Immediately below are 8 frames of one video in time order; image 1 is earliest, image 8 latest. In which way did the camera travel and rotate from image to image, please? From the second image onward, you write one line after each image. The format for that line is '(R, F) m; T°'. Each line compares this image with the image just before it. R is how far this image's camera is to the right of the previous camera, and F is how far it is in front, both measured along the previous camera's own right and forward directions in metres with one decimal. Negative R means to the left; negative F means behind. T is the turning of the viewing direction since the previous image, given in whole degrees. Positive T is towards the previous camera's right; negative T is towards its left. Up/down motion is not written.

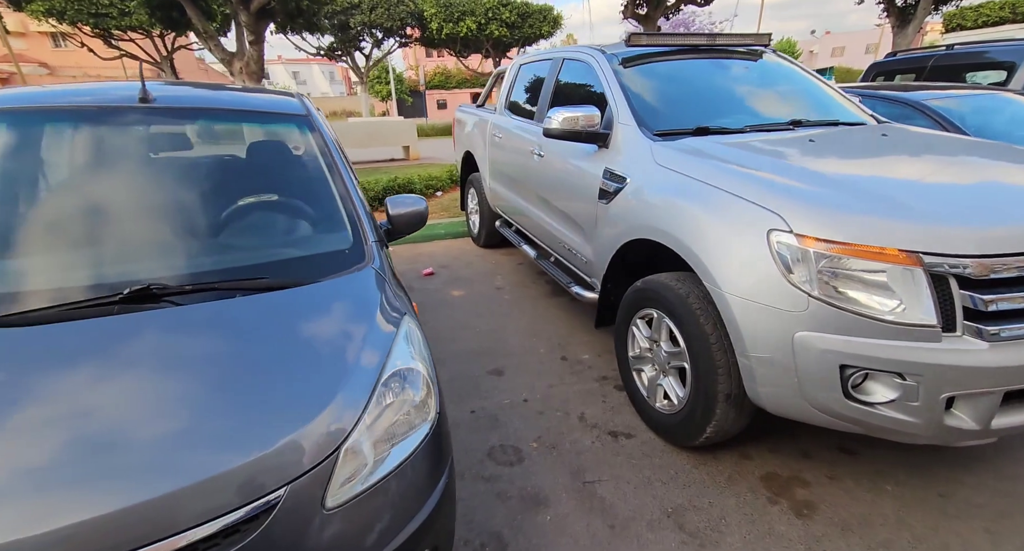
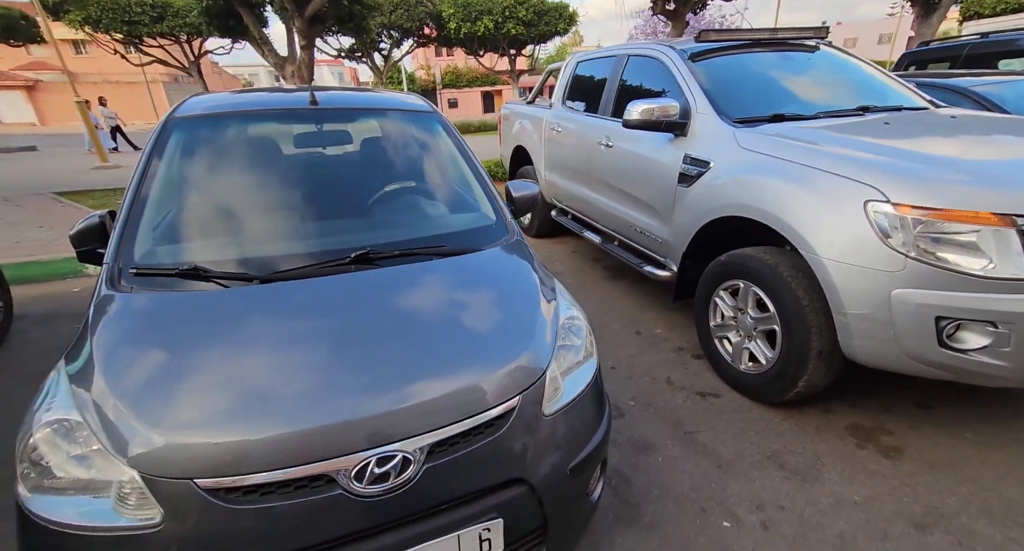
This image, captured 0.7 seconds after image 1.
(-0.4, -0.3) m; -2°
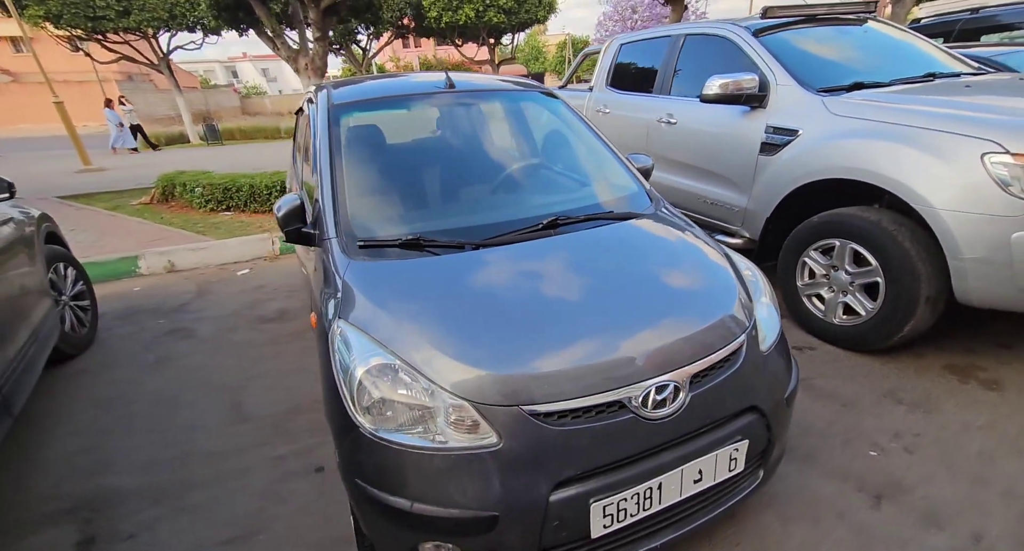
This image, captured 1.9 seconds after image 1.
(-0.7, -0.1) m; +2°
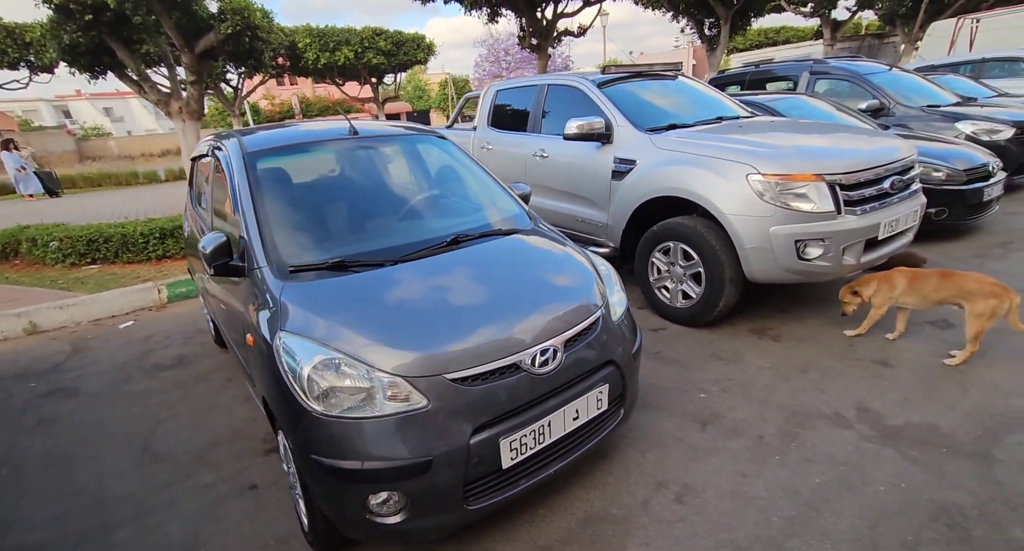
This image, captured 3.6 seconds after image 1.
(-0.1, -0.5) m; +12°
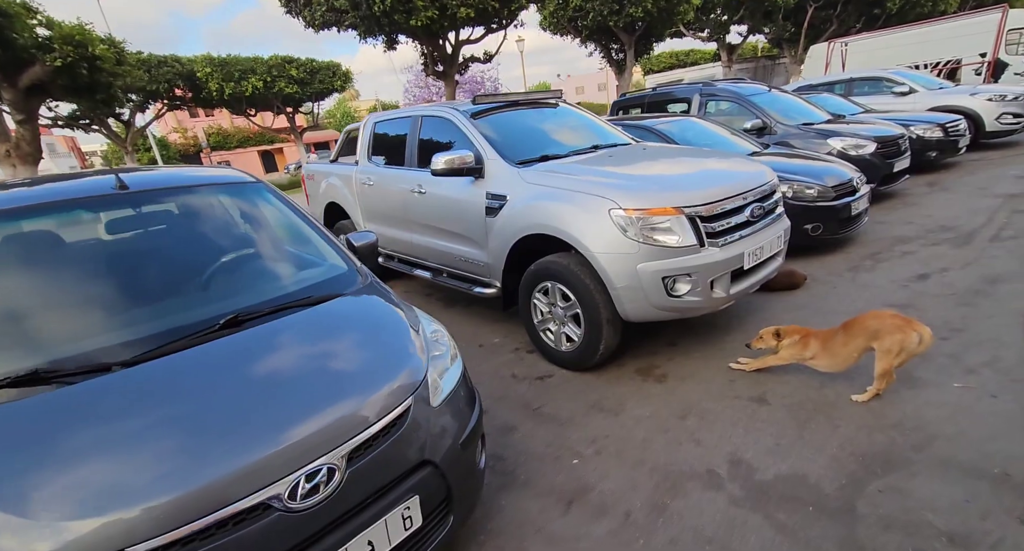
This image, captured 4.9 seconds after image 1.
(+0.5, +0.3) m; +7°
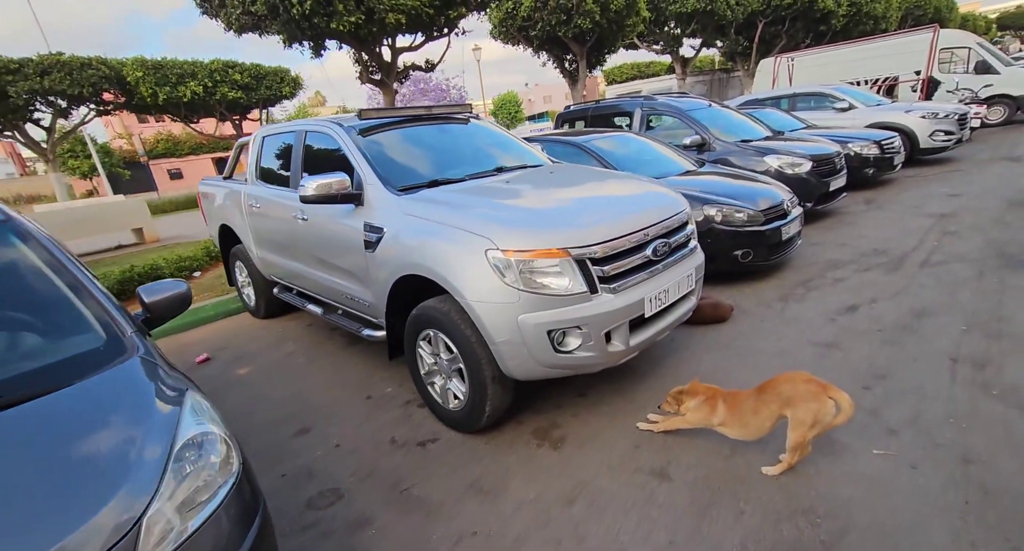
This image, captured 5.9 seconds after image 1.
(+0.5, +0.4) m; +4°
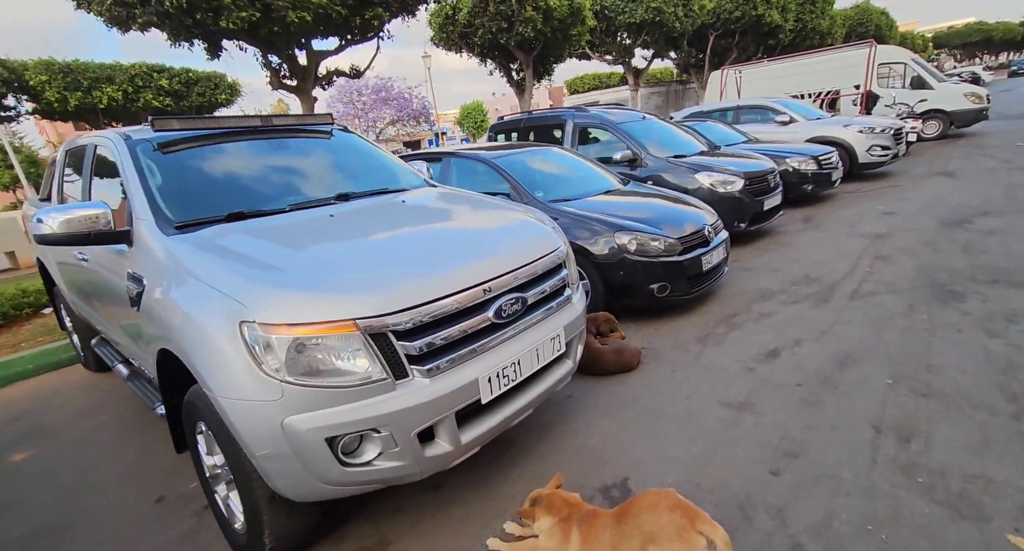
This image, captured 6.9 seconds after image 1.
(+0.7, +0.6) m; +4°
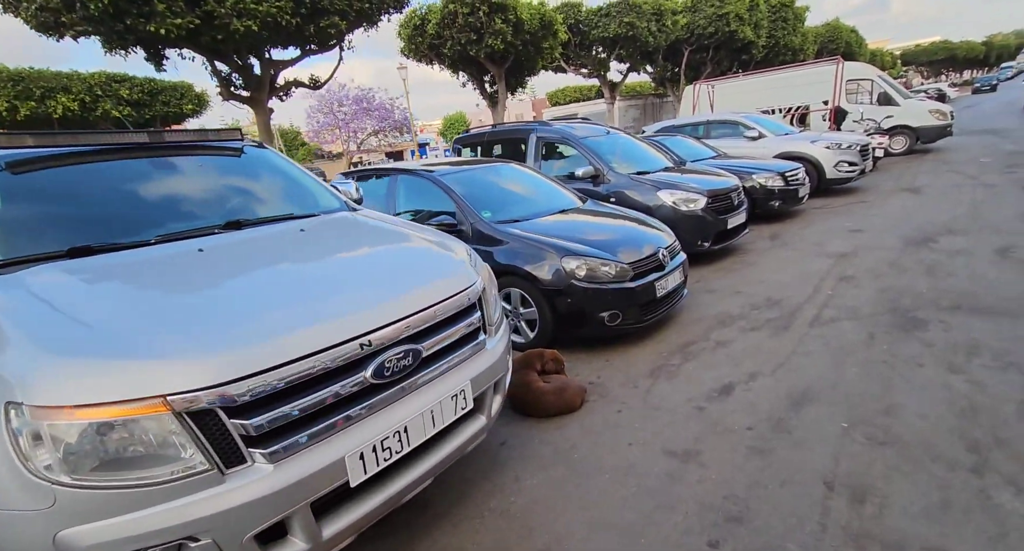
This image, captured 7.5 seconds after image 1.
(+0.3, +0.3) m; +2°
